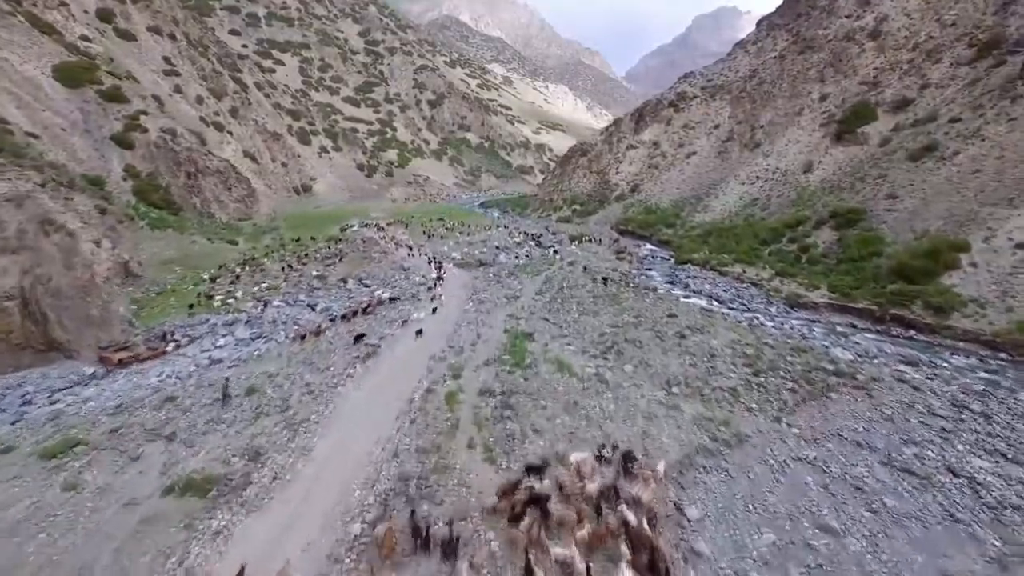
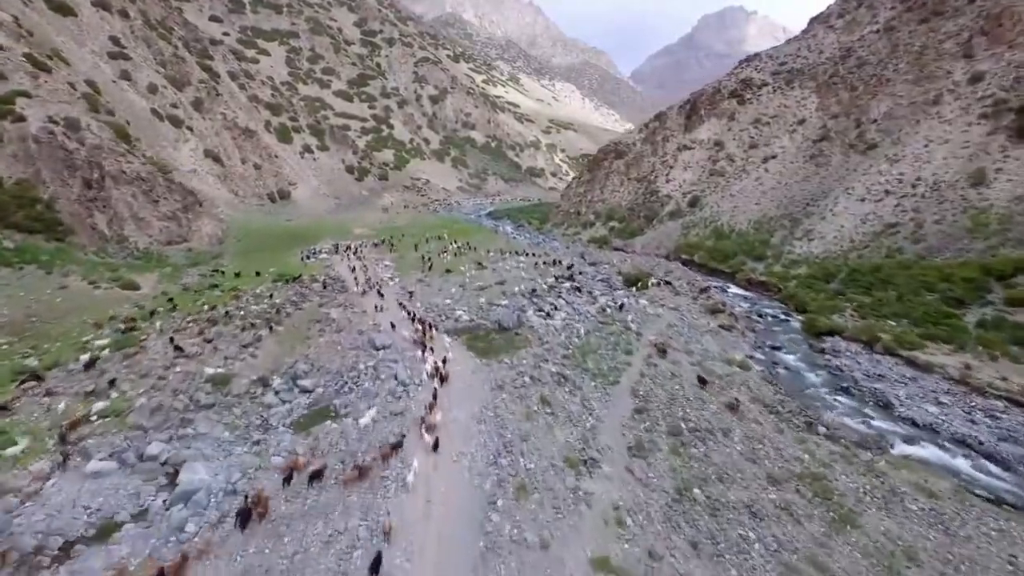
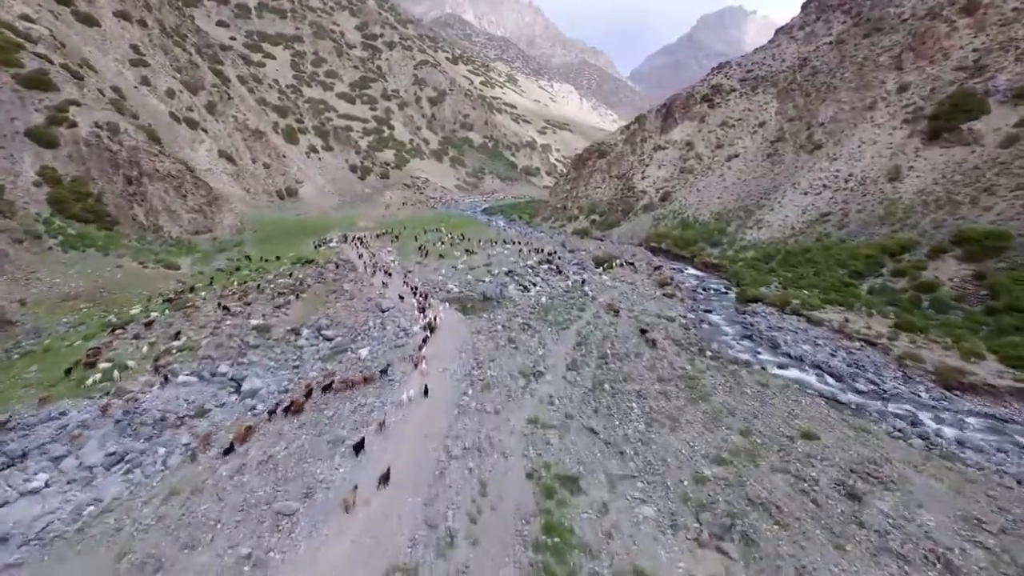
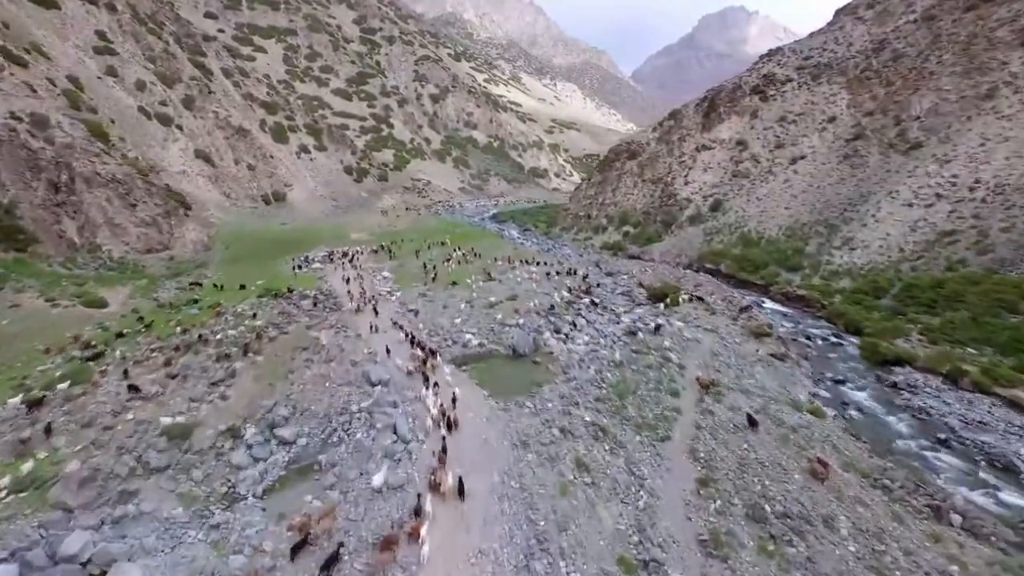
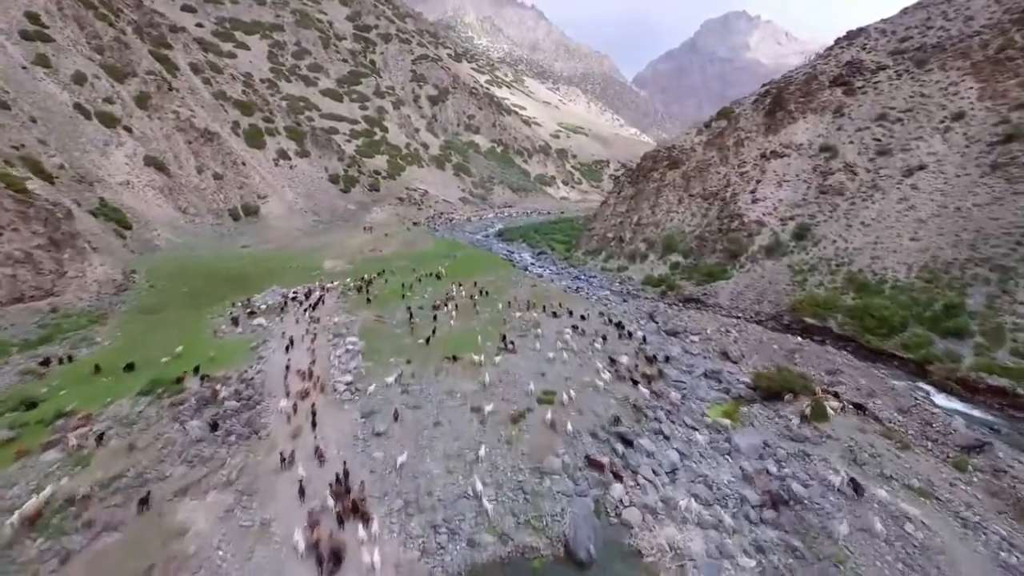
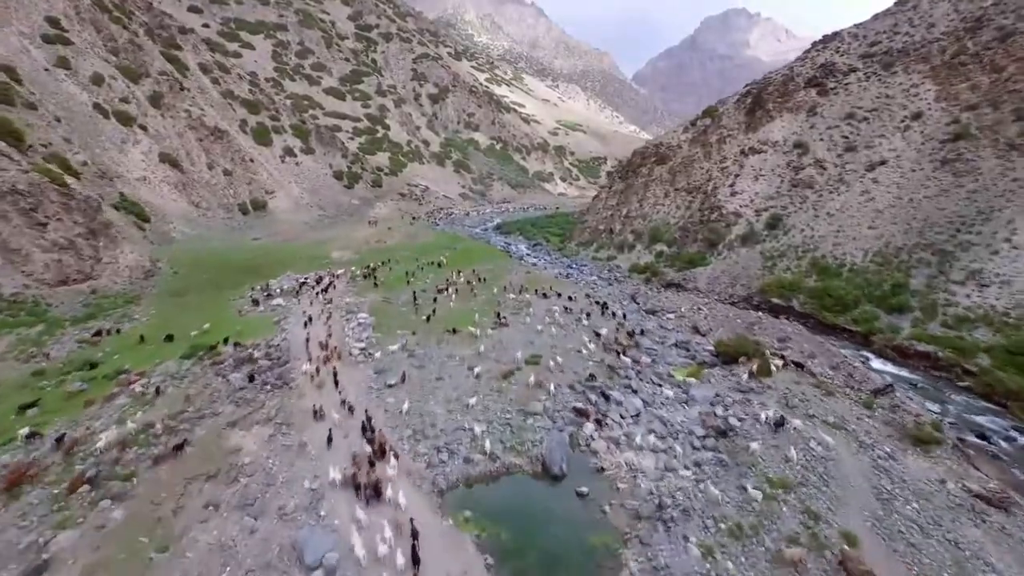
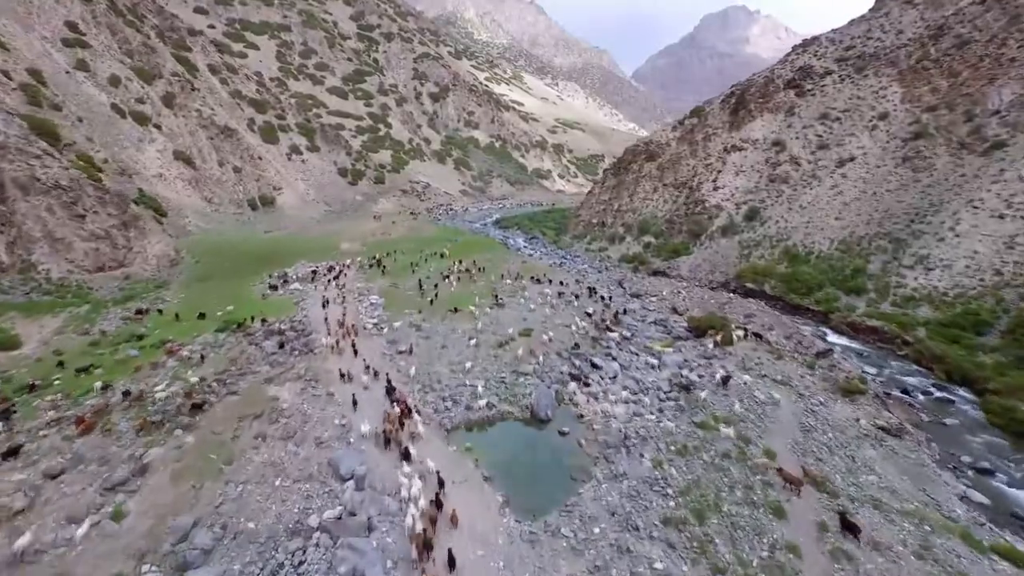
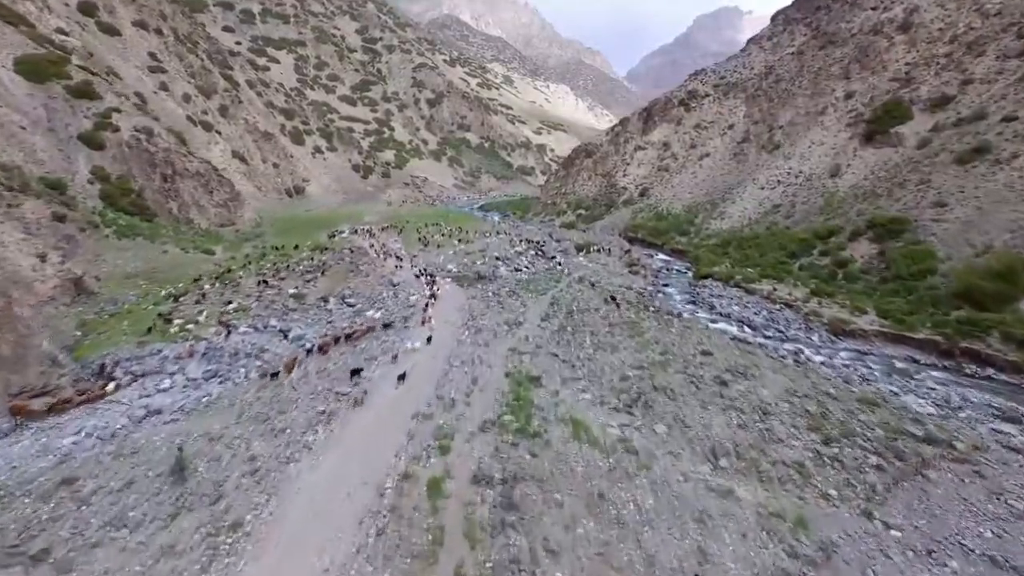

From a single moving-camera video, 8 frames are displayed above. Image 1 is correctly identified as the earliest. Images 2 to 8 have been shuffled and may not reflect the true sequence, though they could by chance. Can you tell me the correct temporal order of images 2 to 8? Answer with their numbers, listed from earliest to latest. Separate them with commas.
8, 3, 2, 4, 7, 6, 5
